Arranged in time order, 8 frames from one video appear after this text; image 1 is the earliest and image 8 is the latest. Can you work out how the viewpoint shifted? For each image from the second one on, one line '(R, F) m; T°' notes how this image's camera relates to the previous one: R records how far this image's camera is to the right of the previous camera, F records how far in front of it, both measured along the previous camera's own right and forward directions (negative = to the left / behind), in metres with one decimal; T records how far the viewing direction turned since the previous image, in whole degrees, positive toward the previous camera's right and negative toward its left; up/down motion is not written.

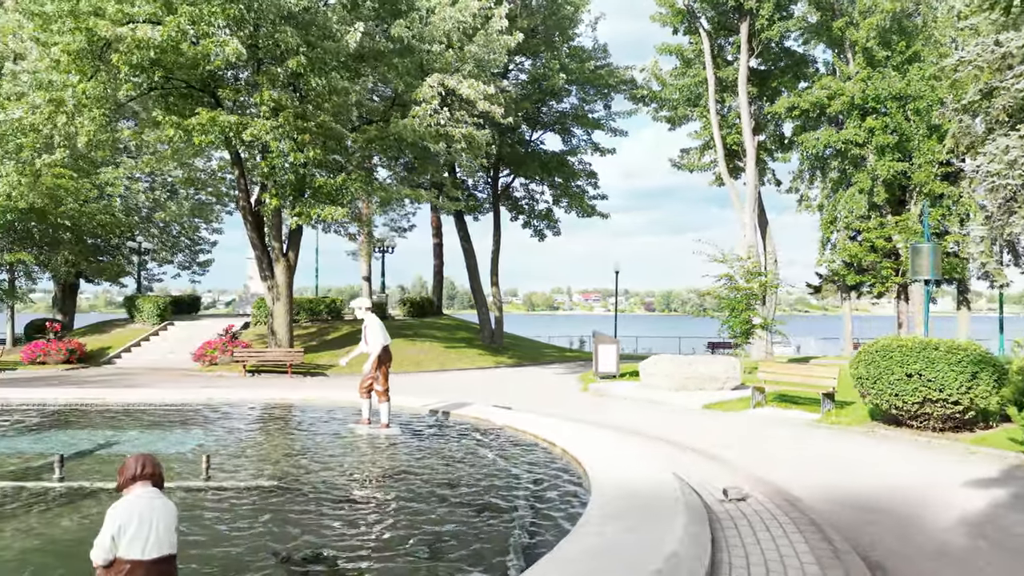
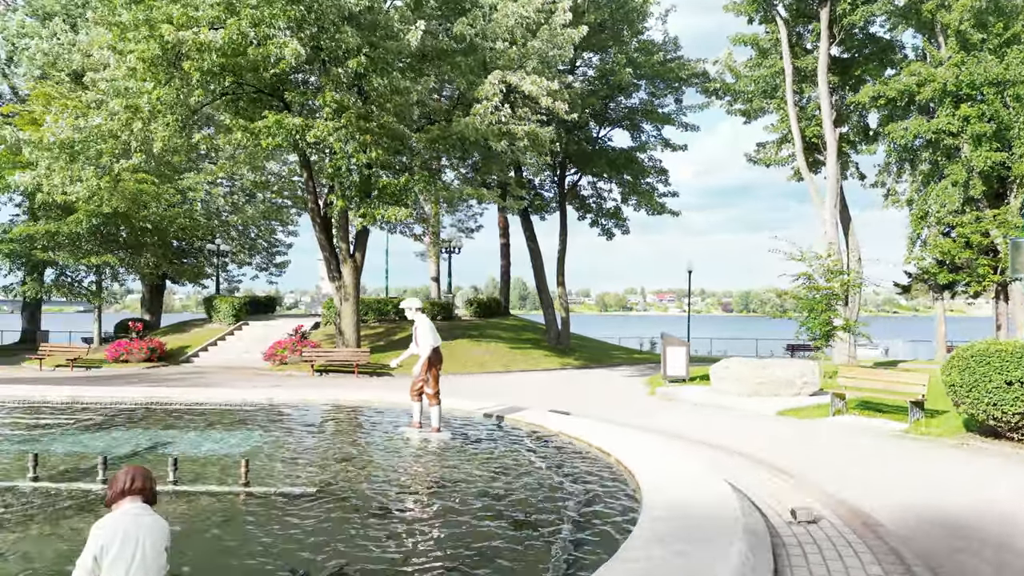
(+0.3, +0.6) m; -6°
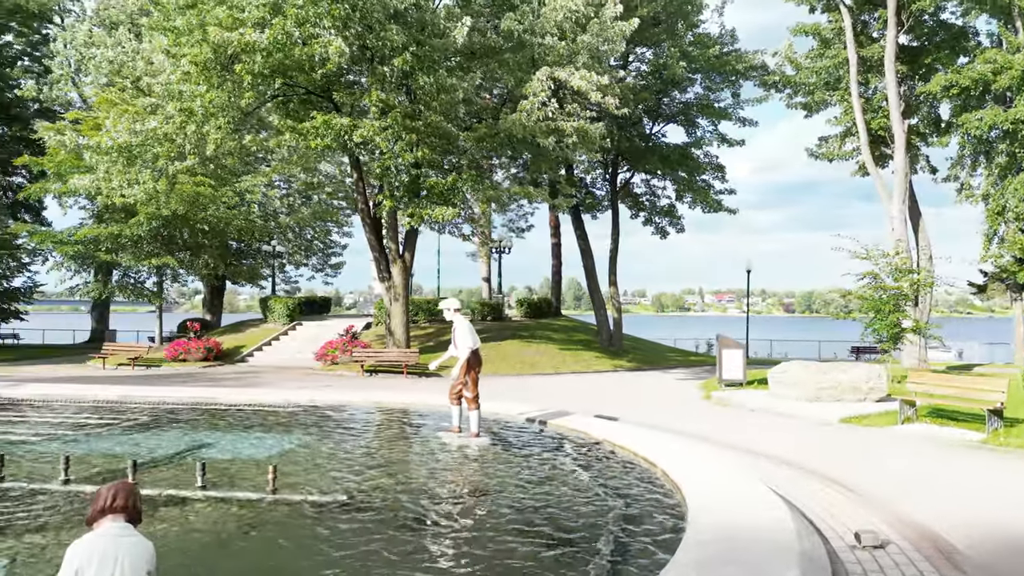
(+0.2, +0.5) m; -4°
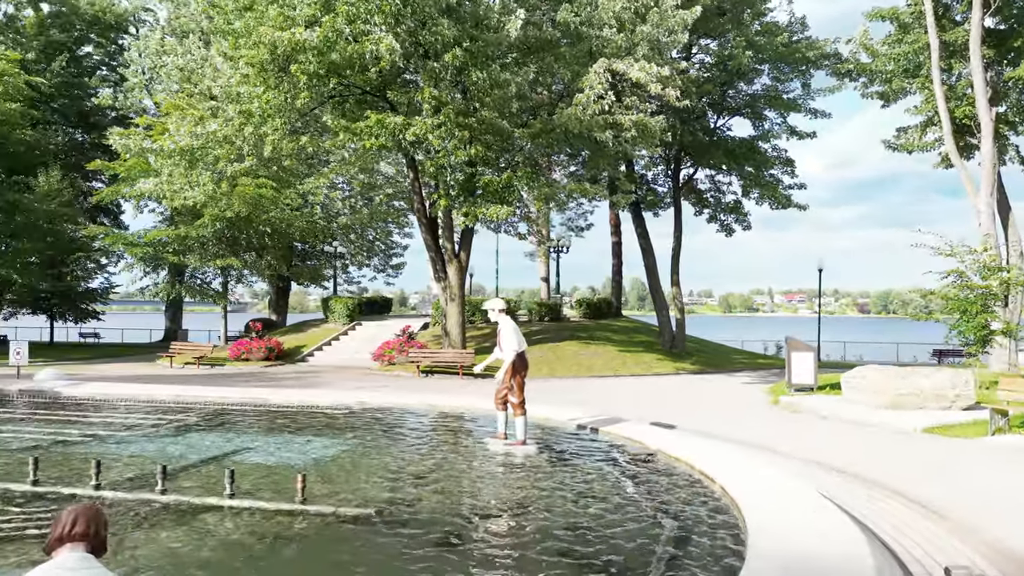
(+0.2, +0.6) m; -5°
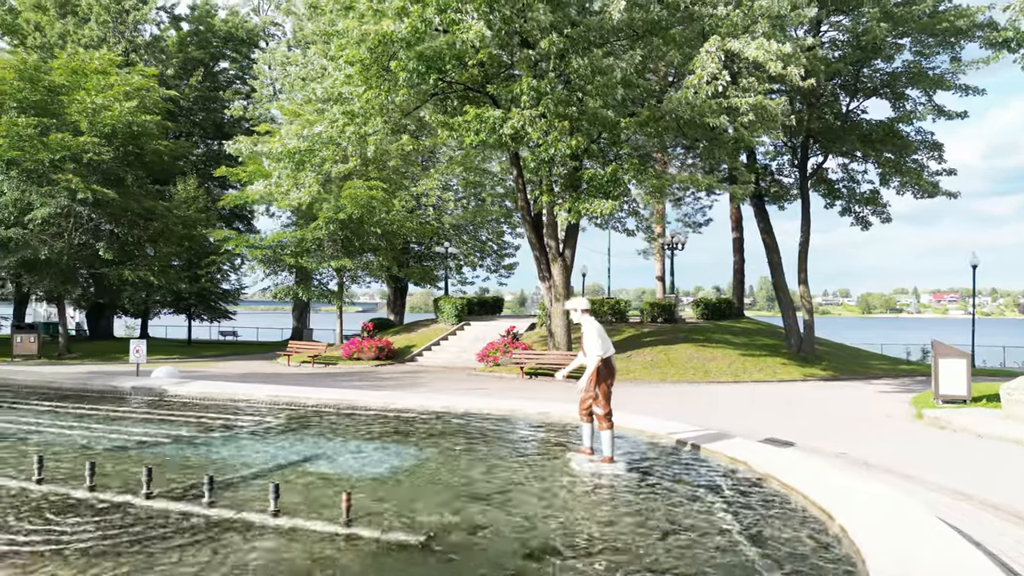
(+0.5, +1.2) m; -9°
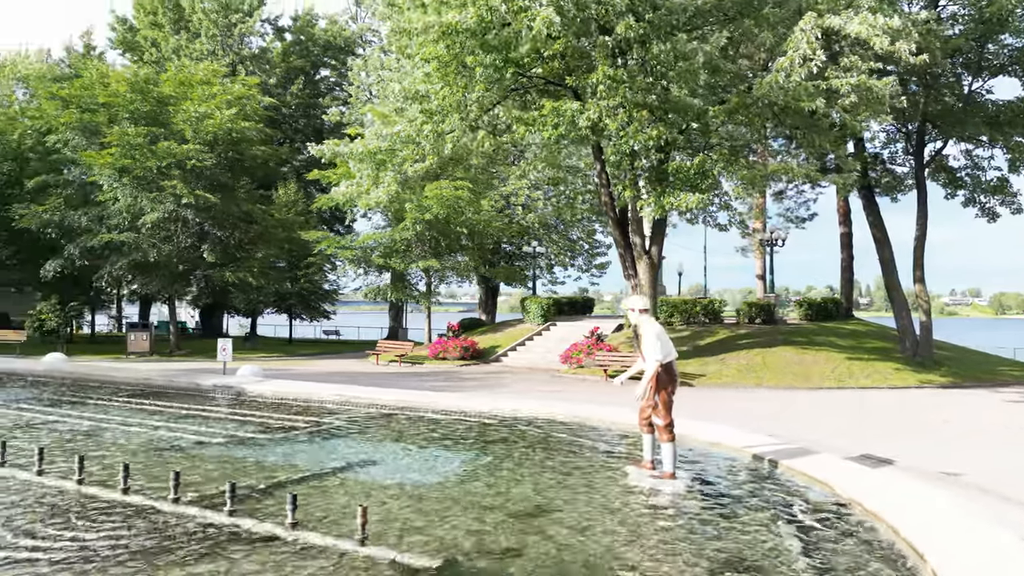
(+0.6, +0.8) m; -8°
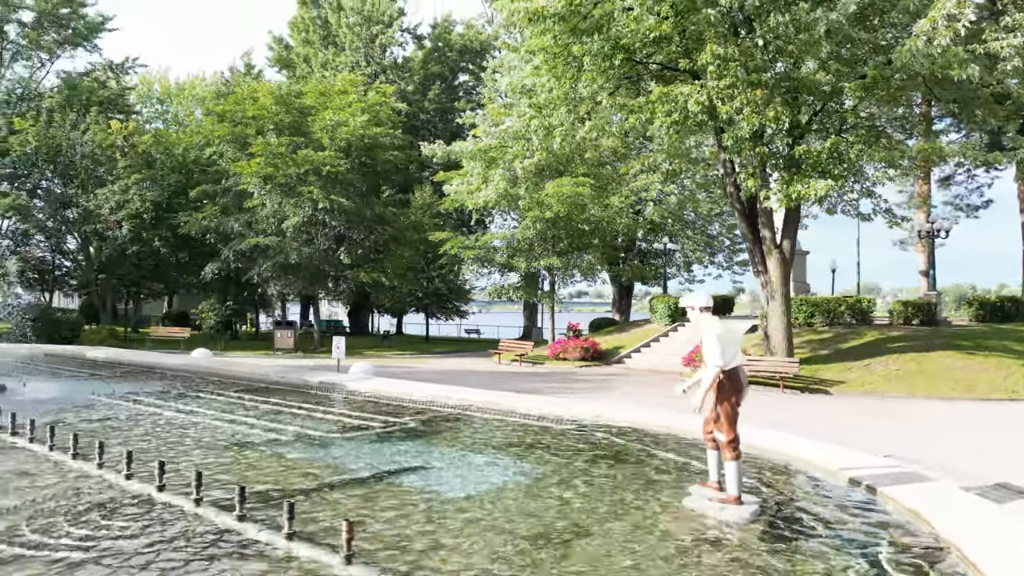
(+1.2, +0.9) m; -12°
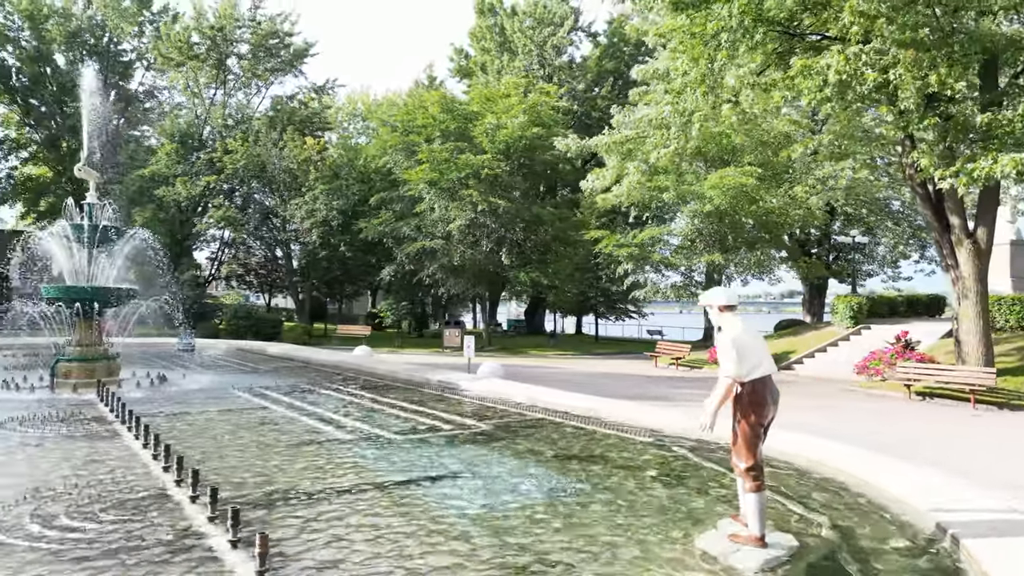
(+2.0, +1.1) m; -15°
